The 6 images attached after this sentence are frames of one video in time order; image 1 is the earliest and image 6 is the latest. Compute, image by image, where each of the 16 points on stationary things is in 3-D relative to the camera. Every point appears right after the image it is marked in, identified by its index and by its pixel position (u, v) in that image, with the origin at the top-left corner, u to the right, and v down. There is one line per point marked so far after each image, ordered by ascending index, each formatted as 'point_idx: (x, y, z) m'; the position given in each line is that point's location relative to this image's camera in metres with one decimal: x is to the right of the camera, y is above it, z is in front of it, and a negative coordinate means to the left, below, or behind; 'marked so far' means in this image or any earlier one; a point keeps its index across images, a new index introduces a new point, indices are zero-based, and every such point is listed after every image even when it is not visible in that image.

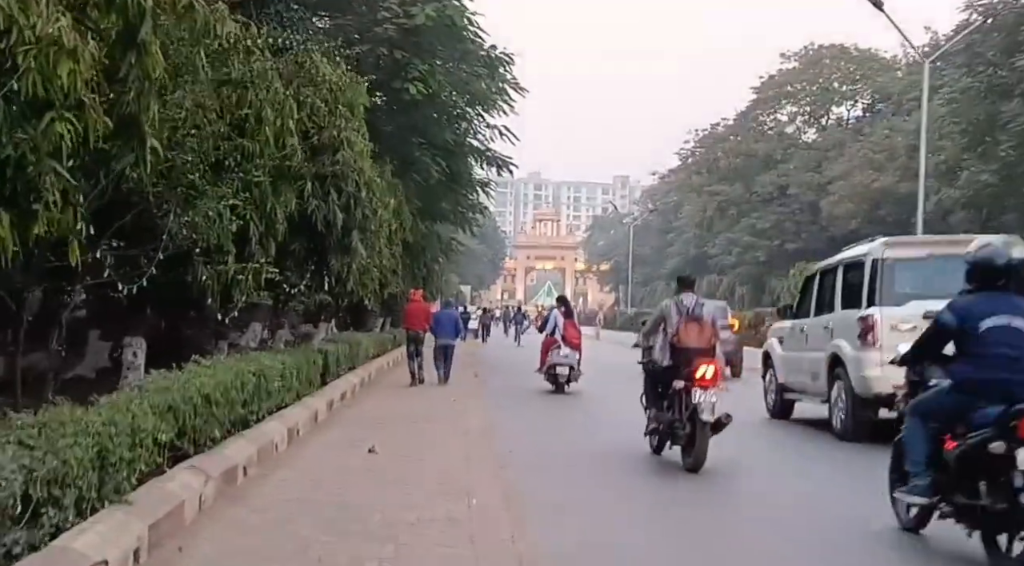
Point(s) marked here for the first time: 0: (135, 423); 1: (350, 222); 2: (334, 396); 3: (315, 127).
0: (-2.2, -0.8, +7.1) m
1: (-2.1, +0.7, +15.5) m
2: (-2.4, -1.6, +16.5) m
3: (-2.4, +1.9, +14.6) m
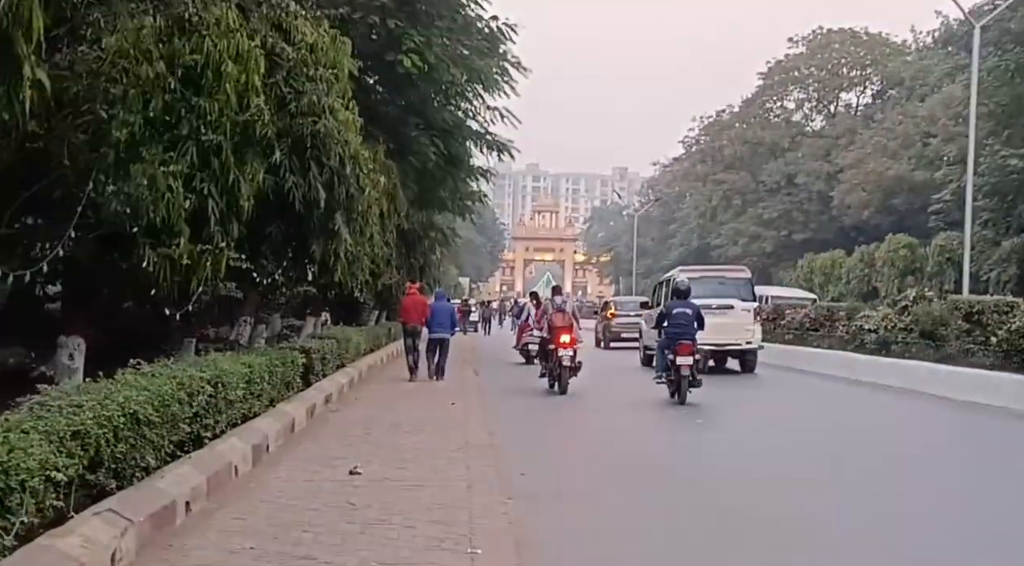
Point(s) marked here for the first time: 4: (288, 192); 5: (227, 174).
0: (-2.2, -0.8, +5.2) m
1: (-2.0, +0.9, +13.6) m
2: (-2.4, -1.5, +14.5) m
3: (-2.3, +2.0, +12.7) m
4: (-2.5, +1.0, +13.2) m
5: (-2.4, +0.9, +10.2) m
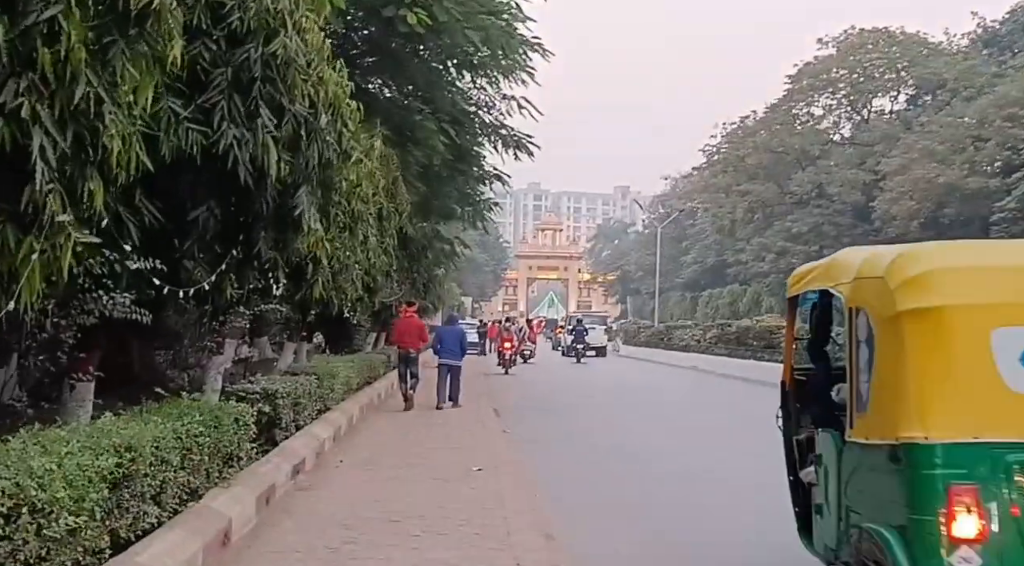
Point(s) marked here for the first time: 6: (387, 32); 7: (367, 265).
0: (-1.7, -0.7, +0.3) m
1: (-1.5, +0.8, +8.7) m
2: (-1.9, -1.6, +9.6) m
3: (-1.8, +1.9, +7.8) m
4: (-2.0, +0.9, +8.3) m
5: (-1.9, +0.9, +5.3) m
6: (-1.9, +3.7, +17.9) m
7: (-1.9, +0.2, +15.9) m
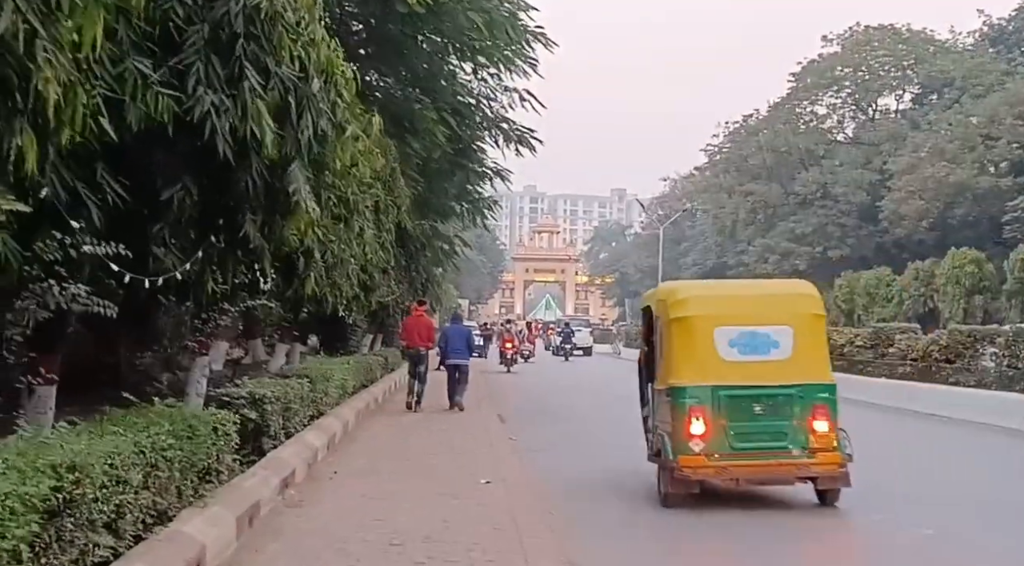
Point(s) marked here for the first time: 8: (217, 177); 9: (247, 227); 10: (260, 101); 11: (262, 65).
0: (-1.5, -0.6, -0.8) m
1: (-1.4, +0.8, +7.6) m
2: (-1.8, -1.5, +8.5) m
3: (-1.7, +2.0, +6.7) m
4: (-1.9, +0.9, +7.2) m
5: (-1.8, +0.9, +4.2) m
6: (-1.8, +3.8, +16.8) m
7: (-1.8, +0.3, +14.8) m
8: (-1.9, +0.7, +7.8) m
9: (-1.8, +0.4, +8.1) m
10: (-1.5, +1.1, +7.2) m
11: (-1.5, +1.3, +7.2) m
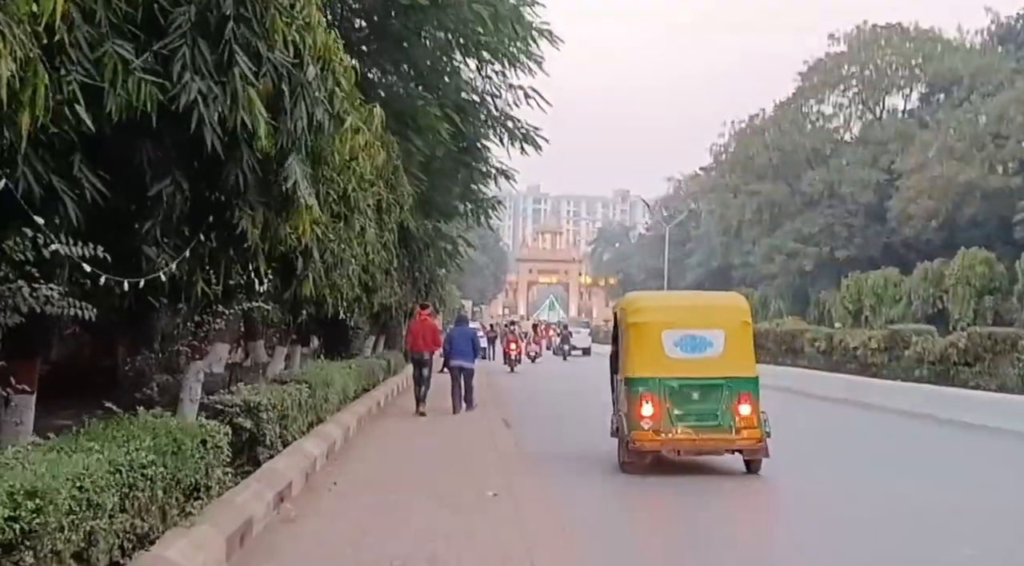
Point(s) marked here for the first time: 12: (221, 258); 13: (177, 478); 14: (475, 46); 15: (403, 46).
0: (-1.5, -0.6, -1.3) m
1: (-1.4, +0.8, +7.1) m
2: (-1.7, -1.5, +8.0) m
3: (-1.6, +2.0, +6.2) m
4: (-1.8, +0.9, +6.7) m
5: (-1.7, +0.9, +3.7) m
6: (-1.7, +3.8, +16.3) m
7: (-1.7, +0.3, +14.3) m
8: (-1.8, +0.7, +7.2) m
9: (-1.7, +0.4, +7.6) m
10: (-1.5, +1.1, +6.7) m
11: (-1.4, +1.3, +6.7) m
12: (-2.0, +0.2, +8.2) m
13: (-1.8, -1.0, +6.4) m
14: (-0.5, +3.4, +17.6) m
15: (-1.5, +3.5, +17.7) m
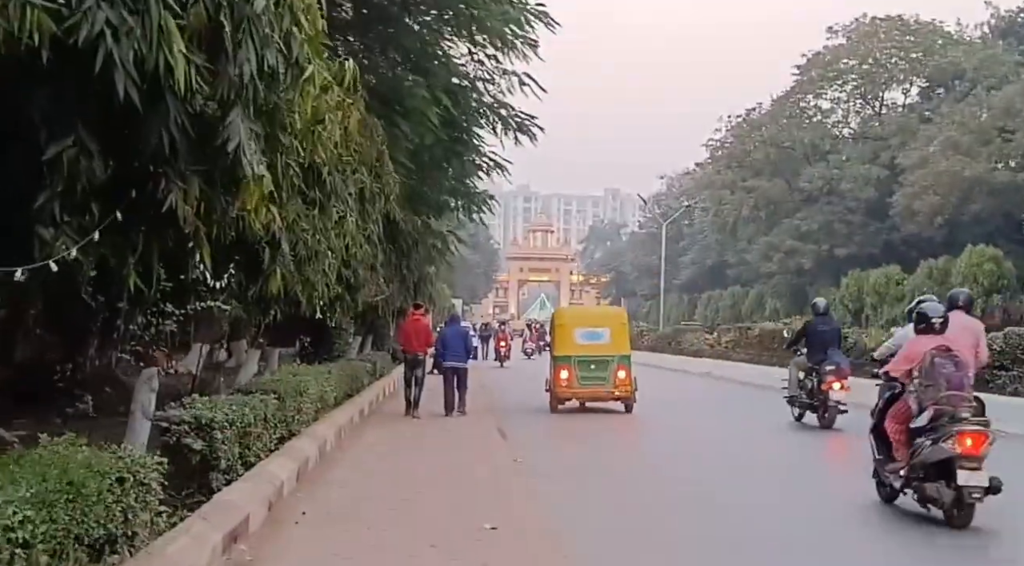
0: (-1.4, -0.6, -2.9) m
1: (-1.3, +0.9, +5.5) m
2: (-1.7, -1.5, +6.4) m
3: (-1.6, +2.0, +4.6) m
4: (-1.8, +1.0, +5.1) m
5: (-1.7, +1.0, +2.1) m
6: (-1.7, +3.8, +14.7) m
7: (-1.8, +0.3, +12.7) m
8: (-1.8, +0.7, +5.6) m
9: (-1.7, +0.4, +6.0) m
10: (-1.4, +1.1, +5.1) m
11: (-1.4, +1.3, +5.1) m
12: (-2.0, +0.2, +6.6) m
13: (-1.8, -1.0, +4.9) m
14: (-0.6, +3.4, +16.0) m
15: (-1.6, +3.5, +16.1) m
